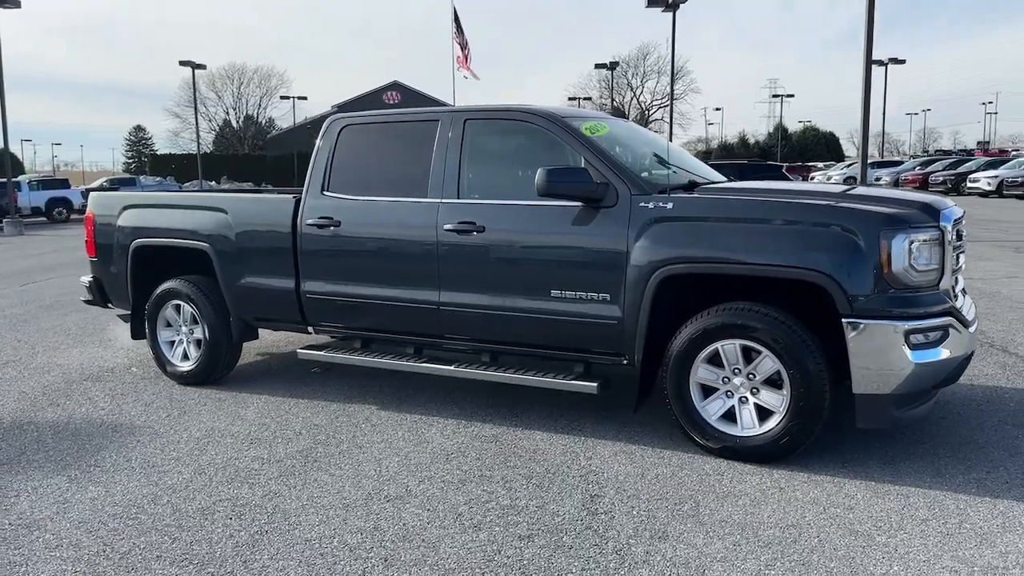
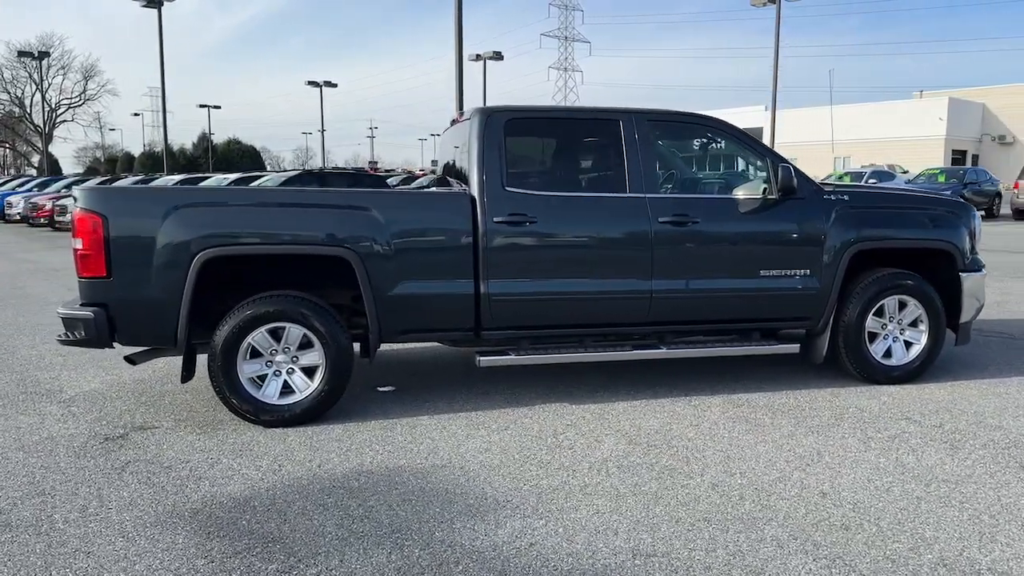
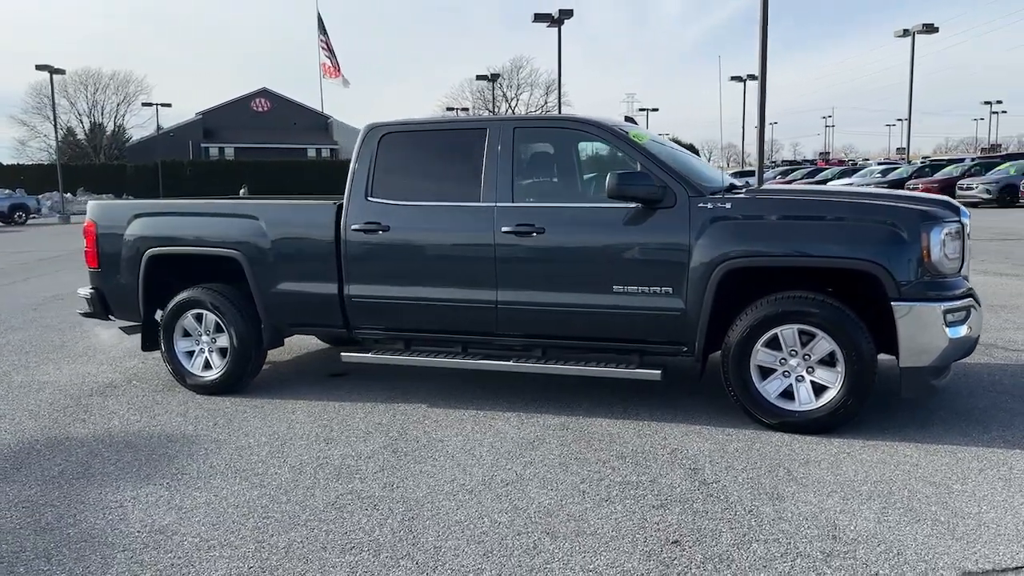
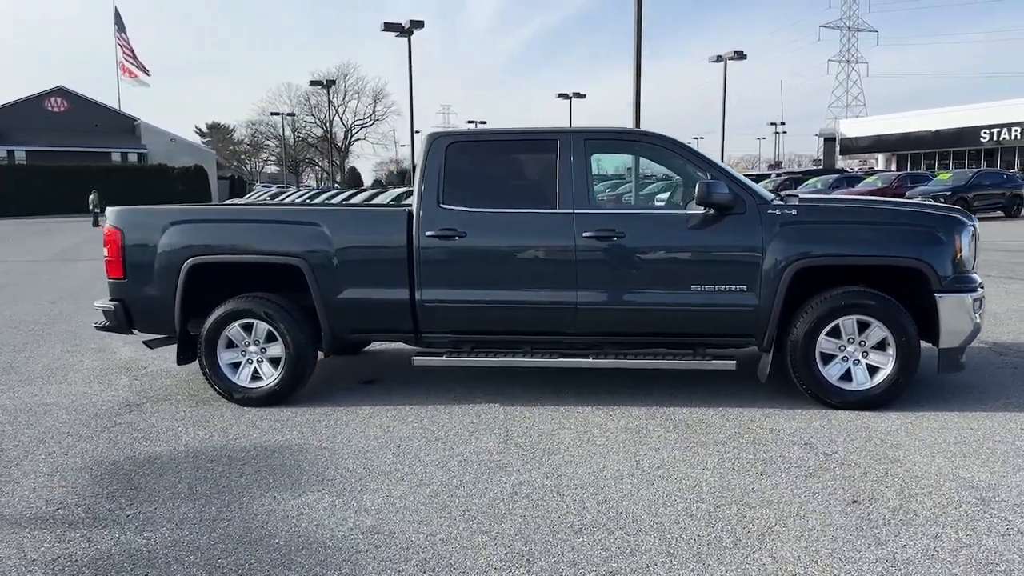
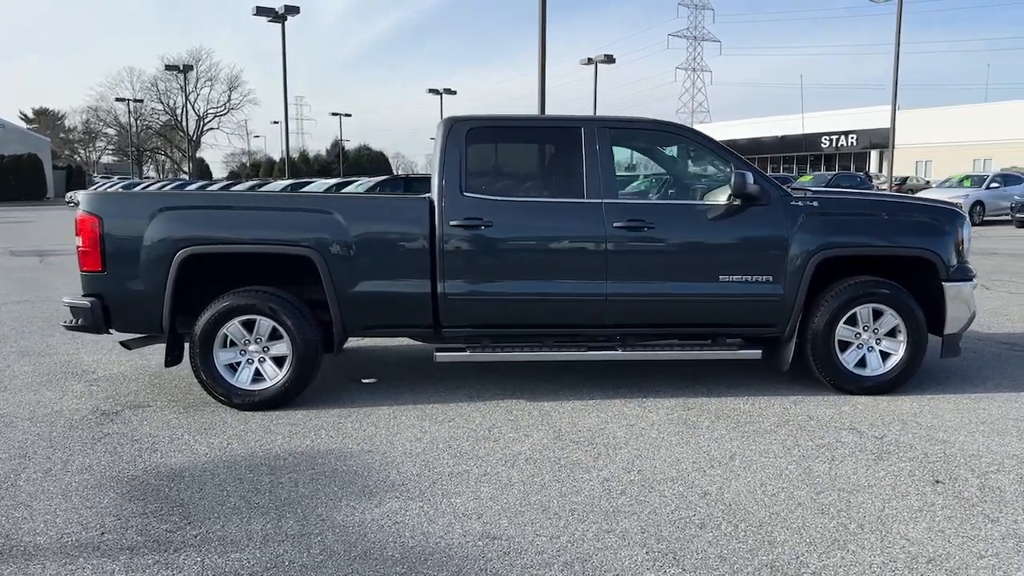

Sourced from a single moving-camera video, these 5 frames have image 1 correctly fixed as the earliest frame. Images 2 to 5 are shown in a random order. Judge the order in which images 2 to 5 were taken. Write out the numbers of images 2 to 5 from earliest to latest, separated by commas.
3, 4, 5, 2
